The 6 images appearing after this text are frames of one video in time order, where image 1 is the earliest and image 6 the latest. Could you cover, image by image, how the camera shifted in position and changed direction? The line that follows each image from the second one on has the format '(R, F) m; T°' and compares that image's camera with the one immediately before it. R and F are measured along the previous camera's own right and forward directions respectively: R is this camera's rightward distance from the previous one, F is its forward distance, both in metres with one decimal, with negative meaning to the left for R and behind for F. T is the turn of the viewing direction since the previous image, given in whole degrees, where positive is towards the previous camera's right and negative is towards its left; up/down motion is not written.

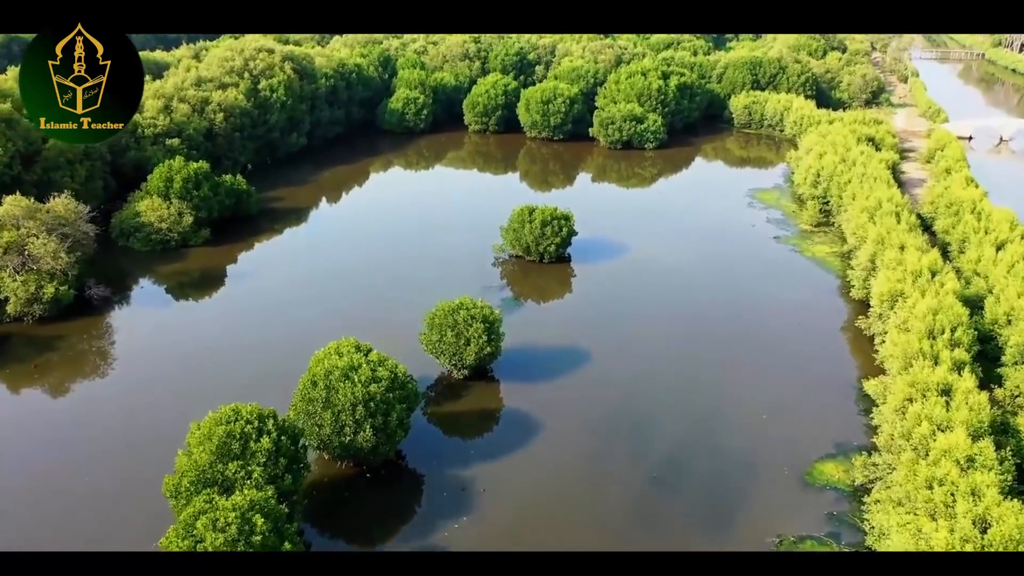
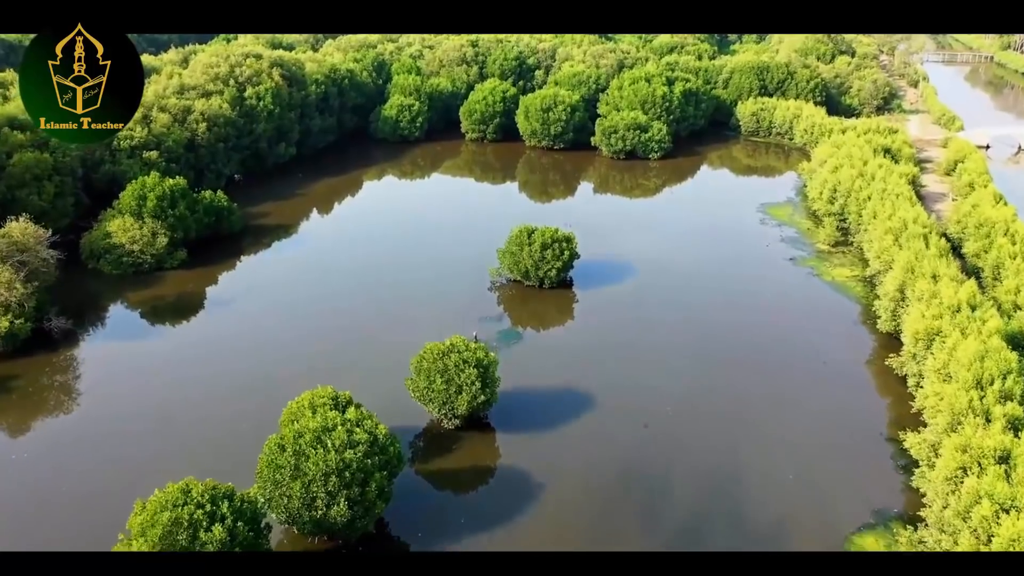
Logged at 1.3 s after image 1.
(+0.1, +1.9) m; 0°
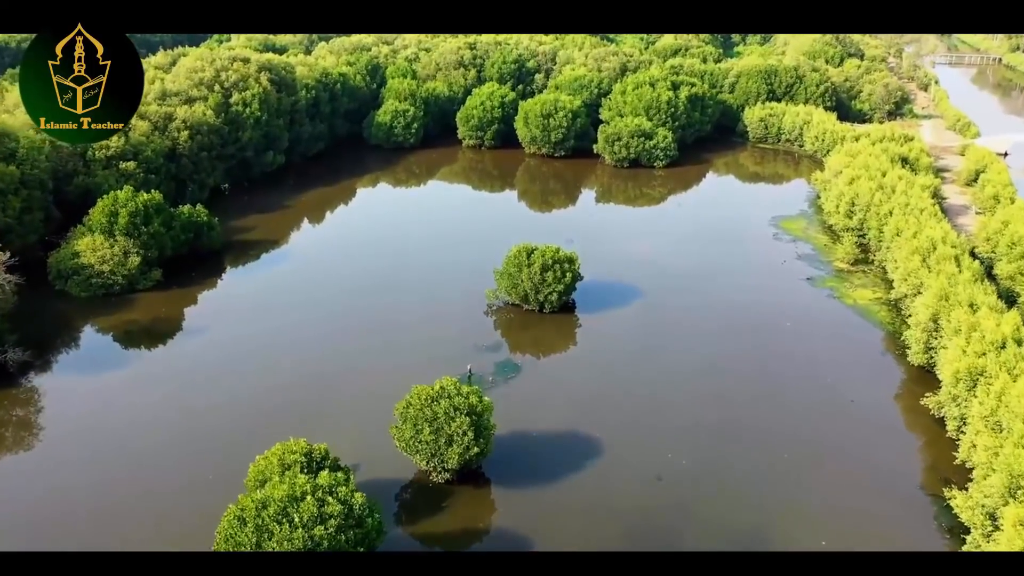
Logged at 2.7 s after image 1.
(+0.1, +1.8) m; 0°
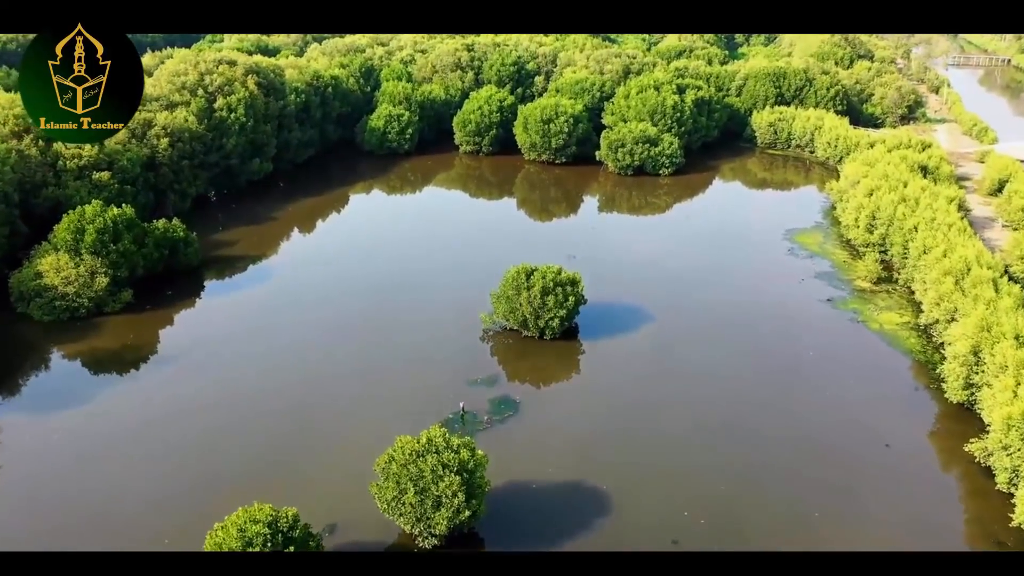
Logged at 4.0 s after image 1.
(+0.1, +1.8) m; 0°
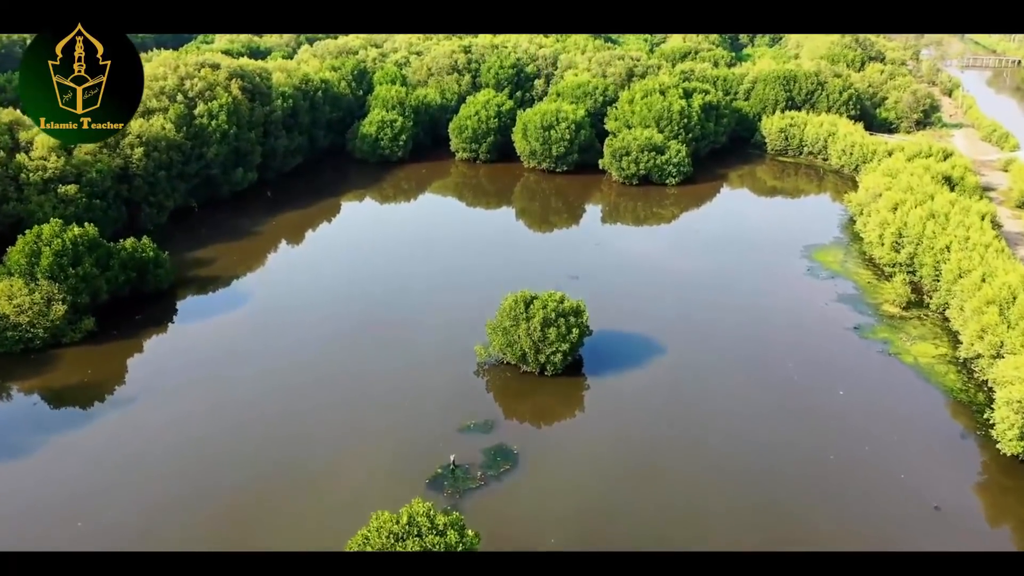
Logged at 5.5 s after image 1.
(+0.1, +2.0) m; 0°
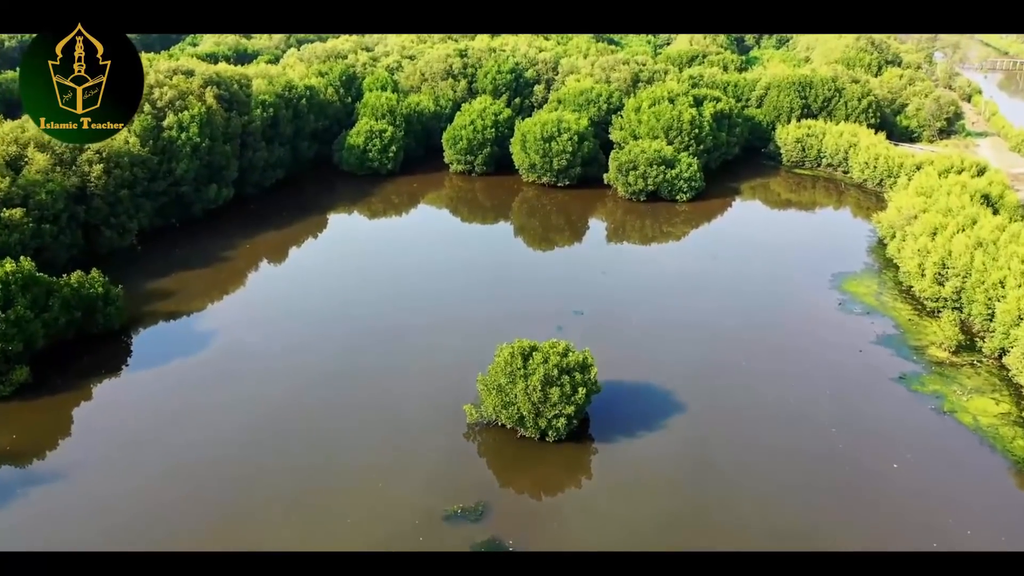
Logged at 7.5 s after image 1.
(+0.1, +2.8) m; 0°
